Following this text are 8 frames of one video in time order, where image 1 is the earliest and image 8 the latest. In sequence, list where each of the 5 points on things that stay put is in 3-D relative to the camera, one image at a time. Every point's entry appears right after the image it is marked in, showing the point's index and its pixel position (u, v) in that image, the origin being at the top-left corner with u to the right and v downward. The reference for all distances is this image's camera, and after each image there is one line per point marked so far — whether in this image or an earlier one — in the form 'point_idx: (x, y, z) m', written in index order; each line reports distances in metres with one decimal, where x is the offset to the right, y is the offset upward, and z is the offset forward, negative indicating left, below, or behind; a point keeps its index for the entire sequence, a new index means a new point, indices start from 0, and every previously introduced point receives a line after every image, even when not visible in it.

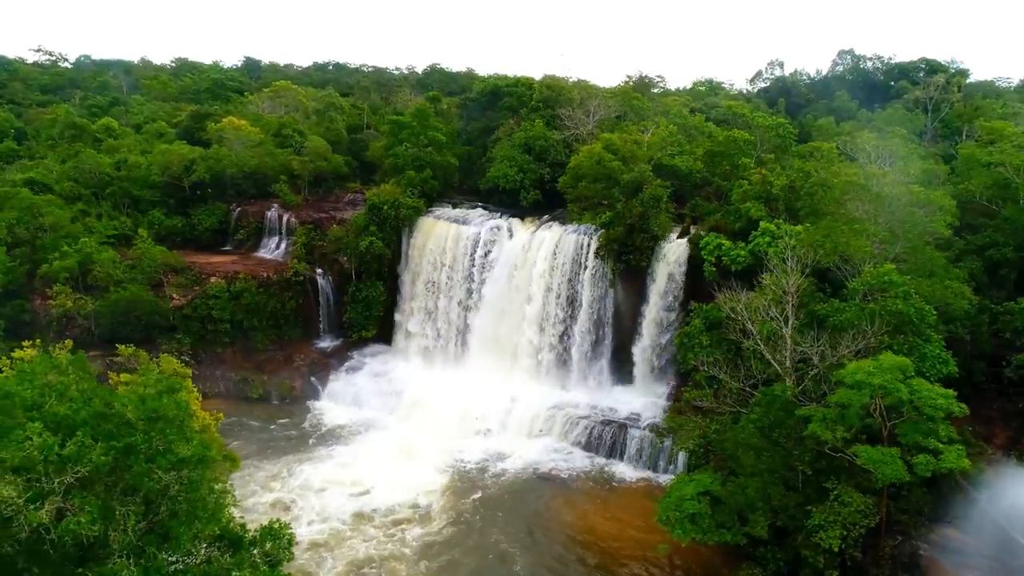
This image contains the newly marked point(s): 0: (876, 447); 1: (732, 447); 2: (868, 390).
0: (+6.1, -2.7, +10.4) m
1: (+4.2, -3.1, +12.0) m
2: (+6.0, -1.7, +10.4) m
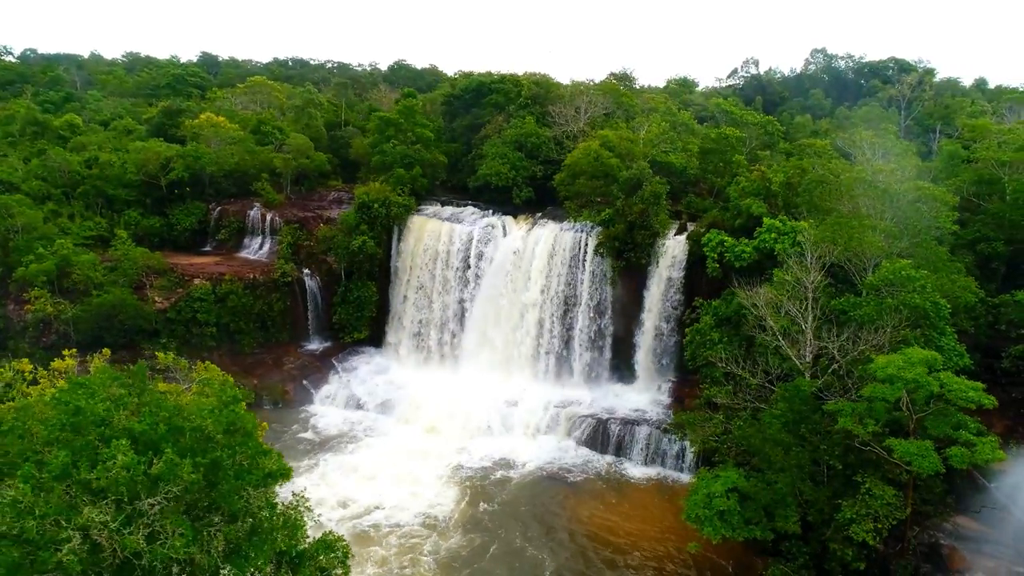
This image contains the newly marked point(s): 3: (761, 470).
0: (+6.7, -2.6, +10.6) m
1: (+4.7, -3.0, +12.0) m
2: (+6.6, -1.6, +10.5) m
3: (+4.9, -3.6, +12.3) m
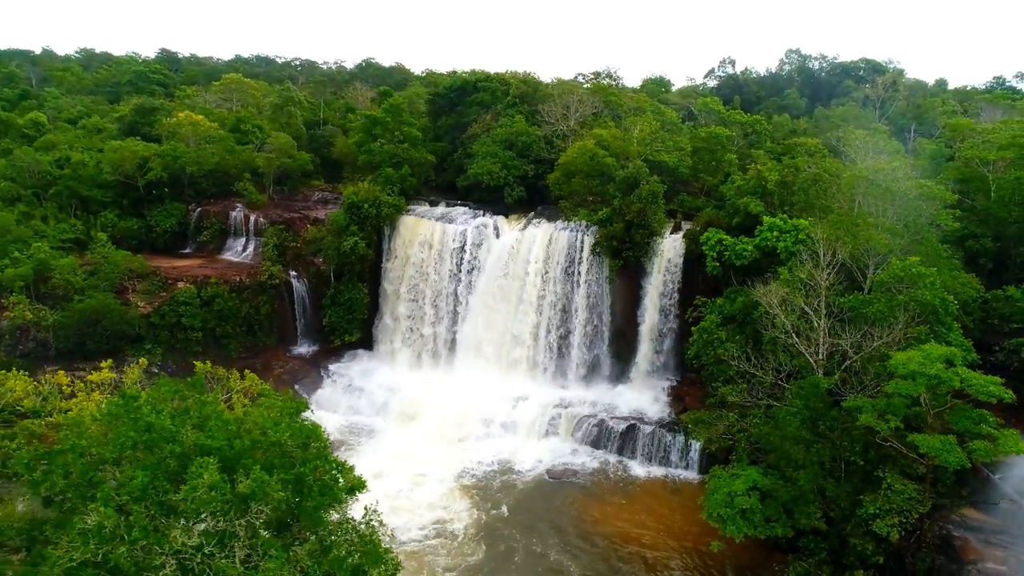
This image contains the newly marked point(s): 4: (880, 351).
0: (+7.2, -2.5, +10.7) m
1: (+5.1, -3.0, +12.1) m
2: (+7.0, -1.5, +10.6) m
3: (+5.3, -3.5, +12.4) m
4: (+7.3, -1.2, +12.4) m
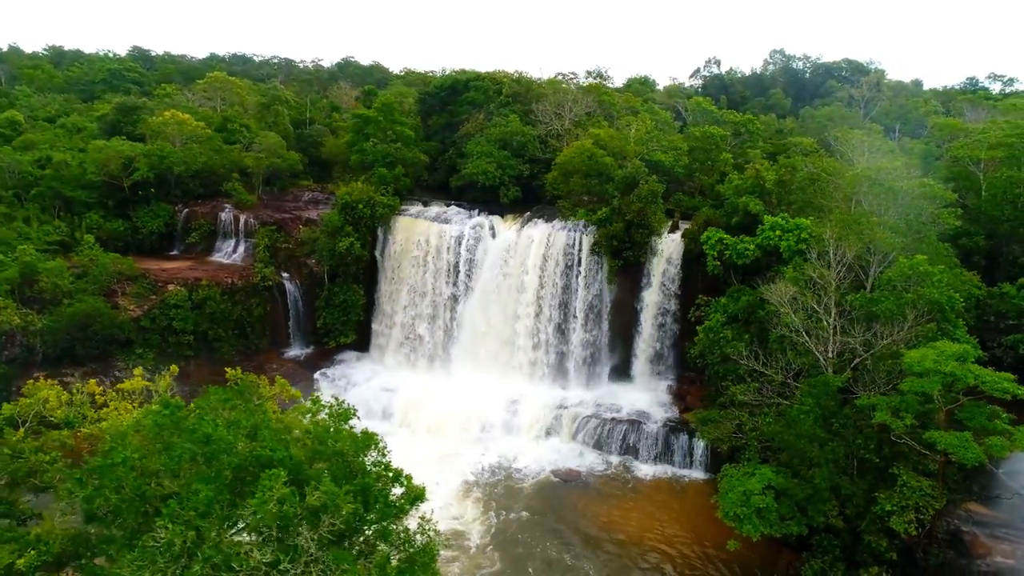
0: (+7.5, -2.5, +10.8) m
1: (+5.4, -3.0, +12.1) m
2: (+7.3, -1.5, +10.7) m
3: (+5.6, -3.5, +12.4) m
4: (+7.5, -1.2, +12.5) m
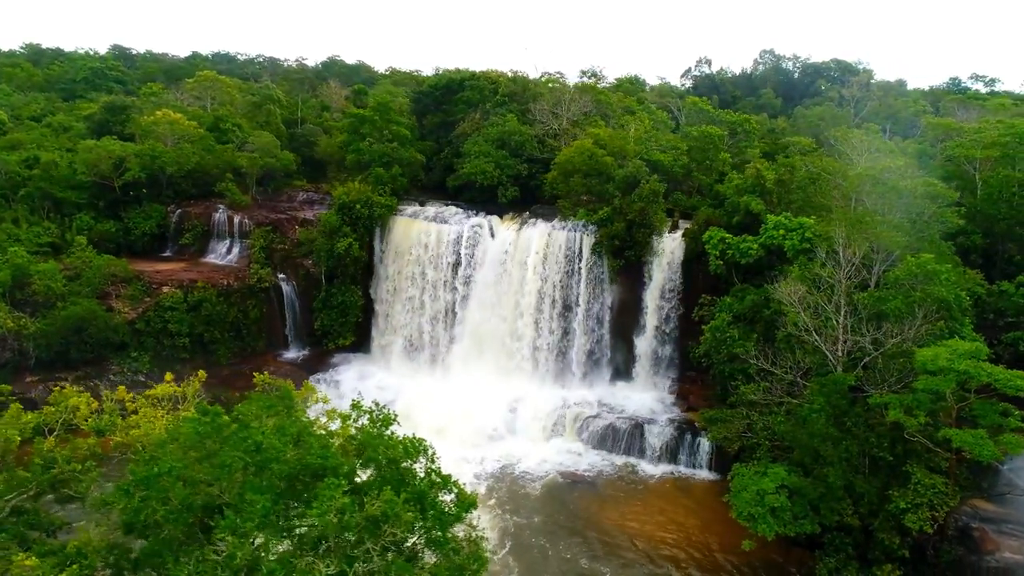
0: (+7.8, -2.5, +10.9) m
1: (+5.6, -2.9, +12.2) m
2: (+7.6, -1.5, +10.8) m
3: (+5.8, -3.5, +12.5) m
4: (+7.8, -1.2, +12.6) m
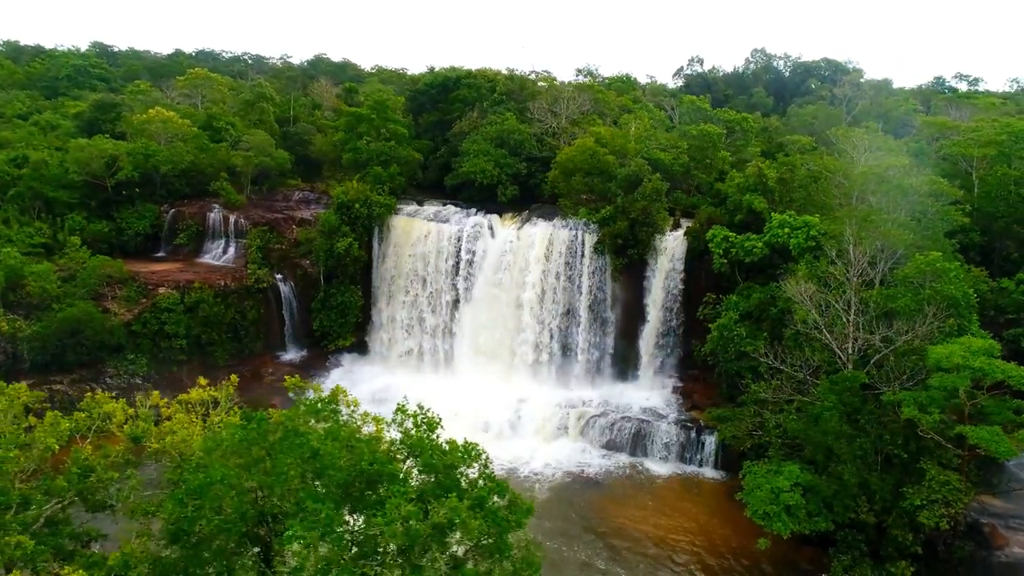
0: (+8.1, -2.4, +11.0) m
1: (+5.9, -2.9, +12.2) m
2: (+7.9, -1.5, +10.9) m
3: (+6.1, -3.5, +12.5) m
4: (+8.0, -1.1, +12.6) m
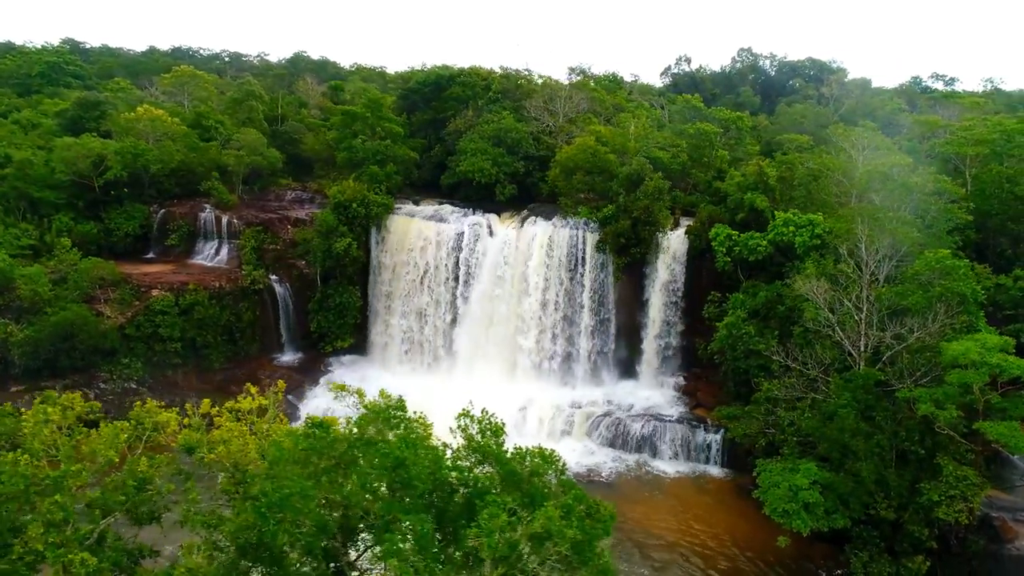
0: (+8.4, -2.4, +11.1) m
1: (+6.3, -2.9, +12.2) m
2: (+8.3, -1.4, +11.0) m
3: (+6.4, -3.4, +12.6) m
4: (+8.3, -1.1, +12.7) m
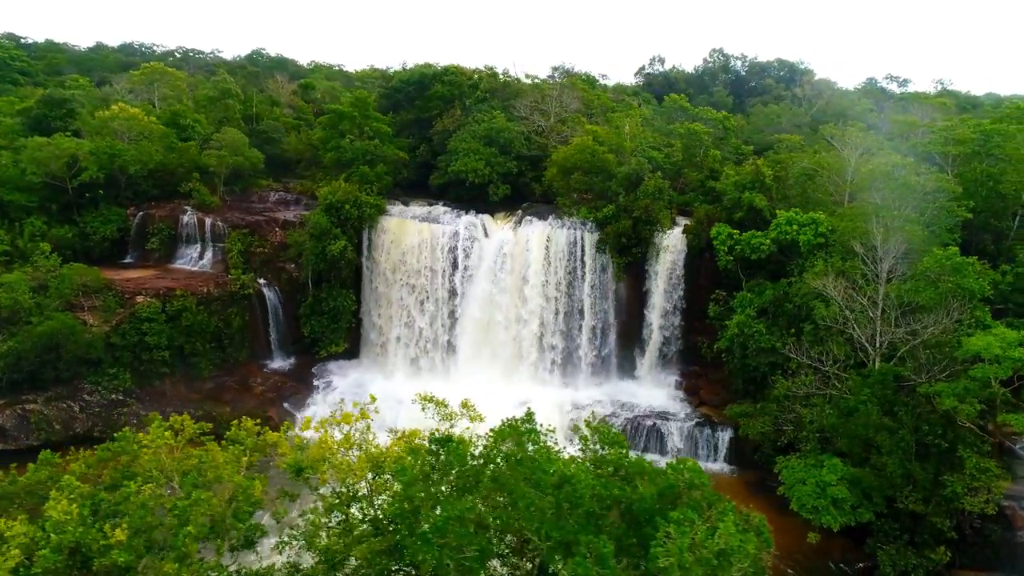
0: (+9.1, -2.3, +11.4) m
1: (+6.8, -2.8, +12.4) m
2: (+8.9, -1.3, +11.3) m
3: (+7.0, -3.4, +12.8) m
4: (+8.9, -1.0, +13.1) m
